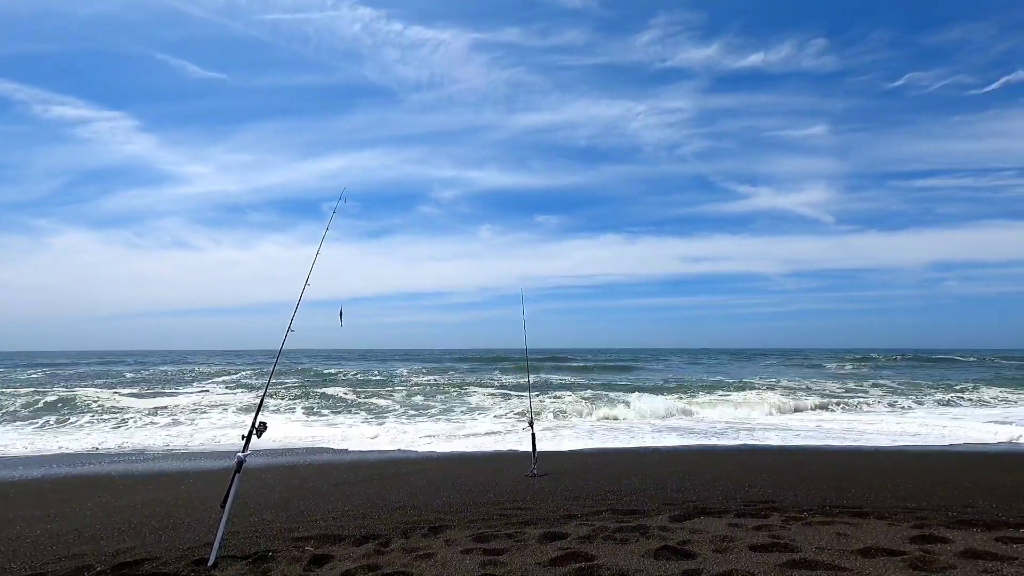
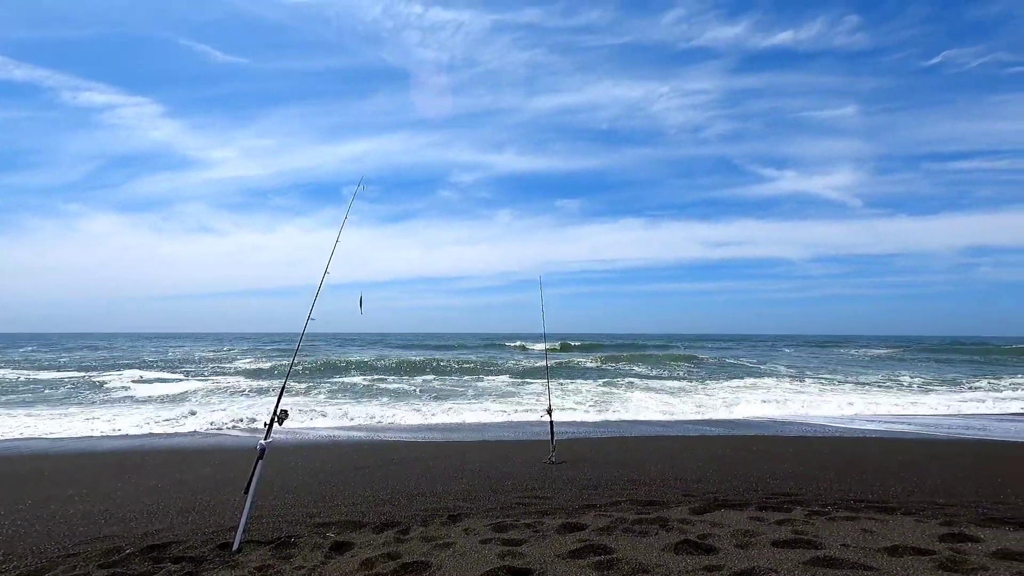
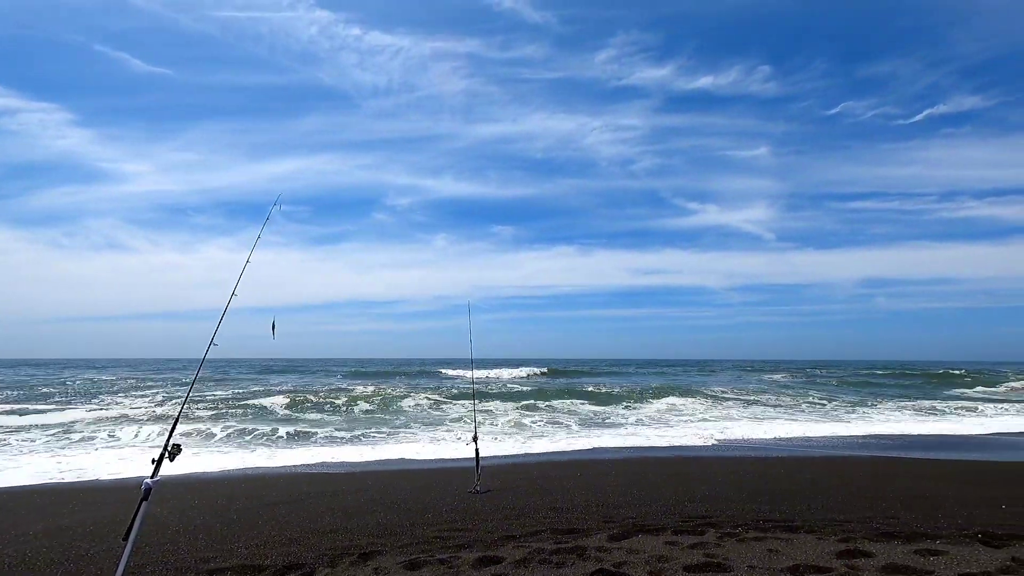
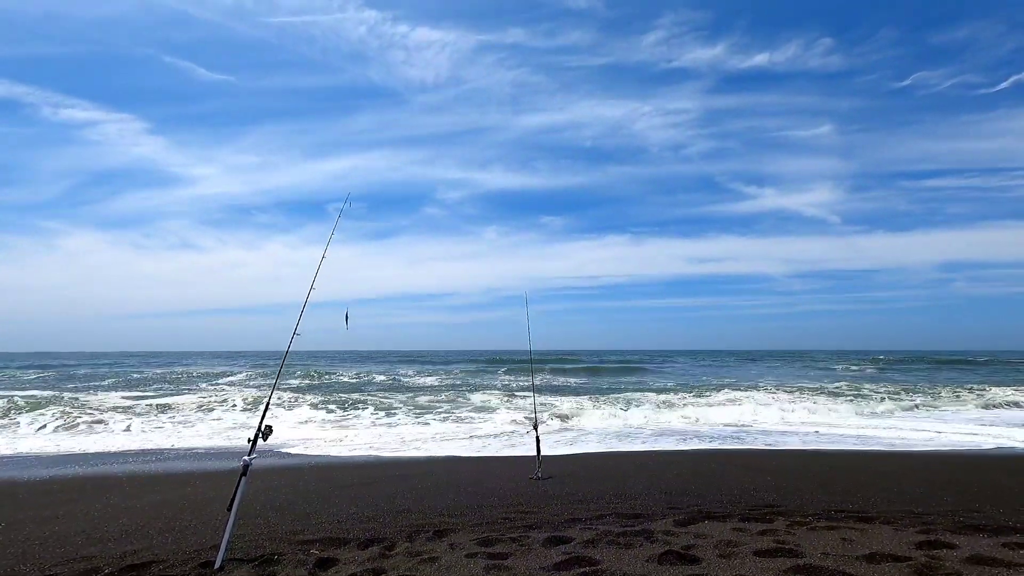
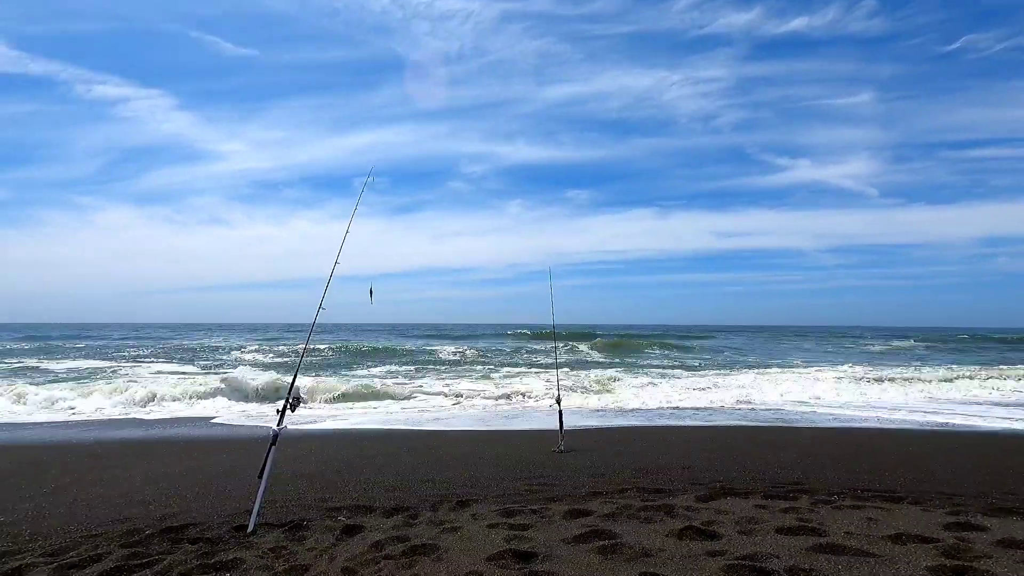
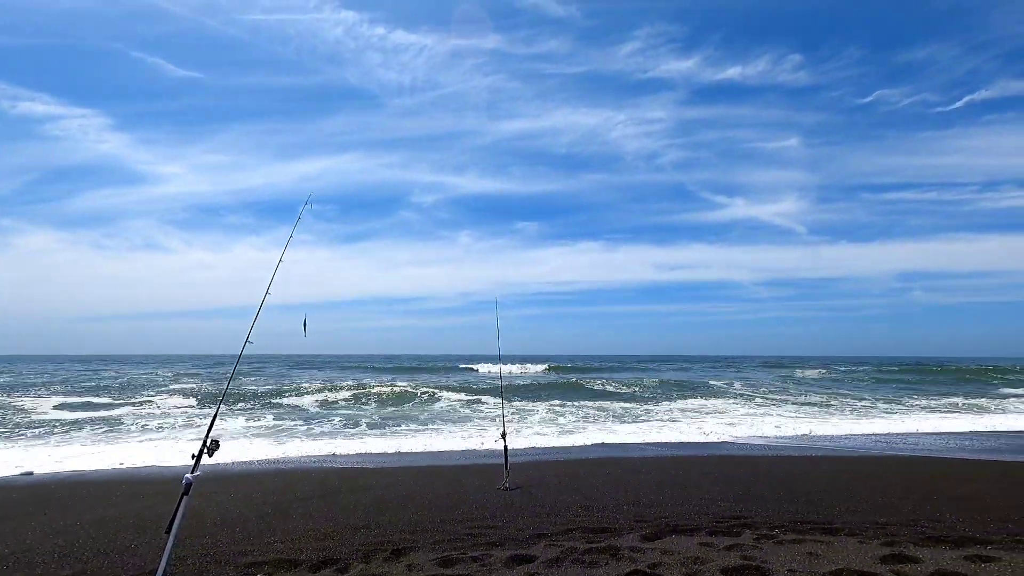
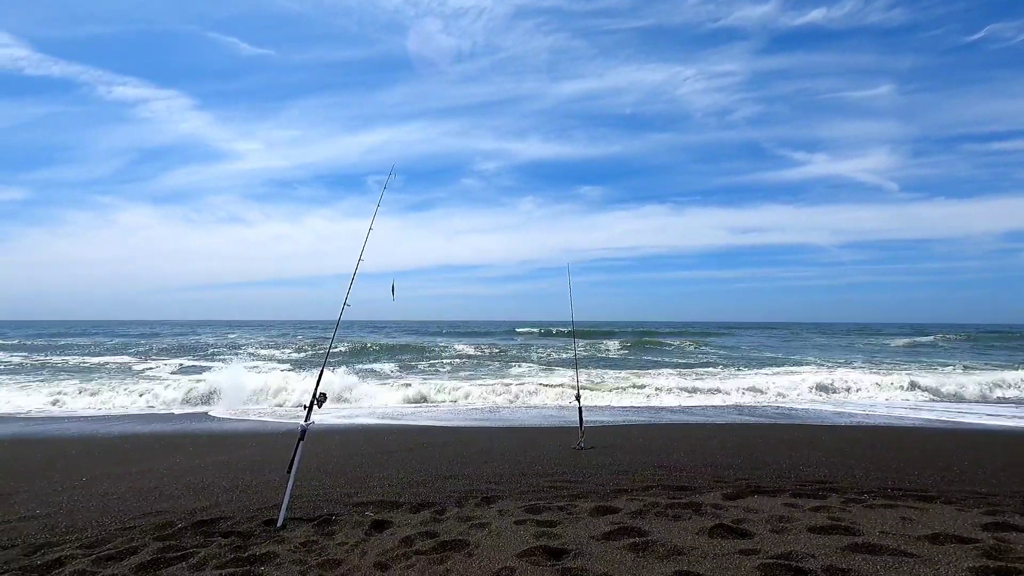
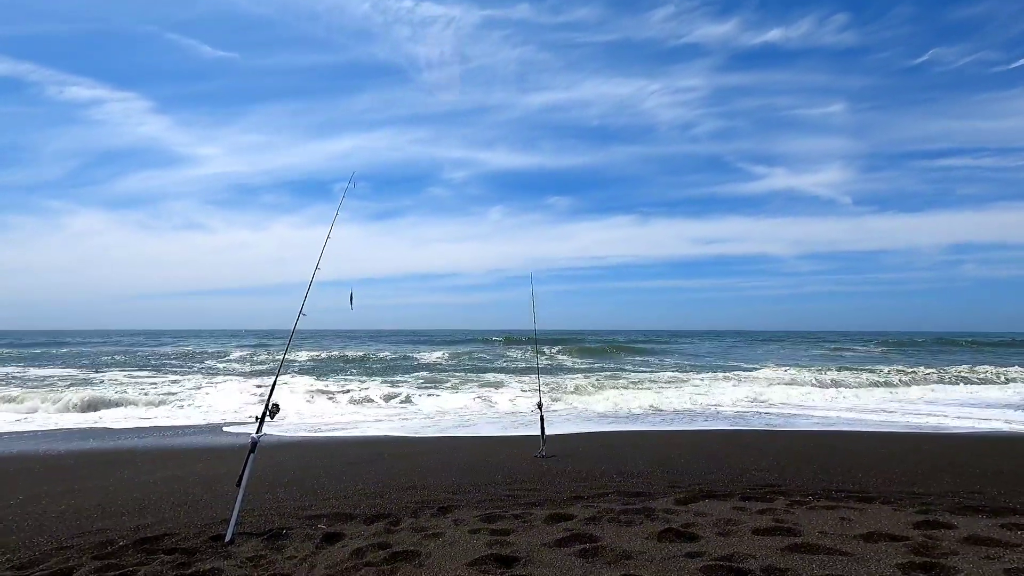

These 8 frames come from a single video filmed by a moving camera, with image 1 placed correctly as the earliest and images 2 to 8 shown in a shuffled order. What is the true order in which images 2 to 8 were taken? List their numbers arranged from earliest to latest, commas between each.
4, 8, 5, 7, 2, 6, 3
